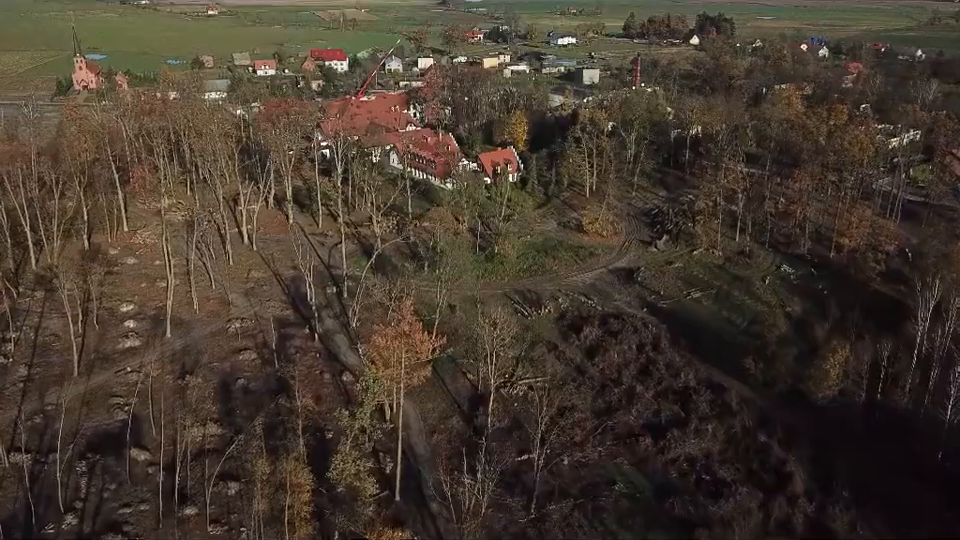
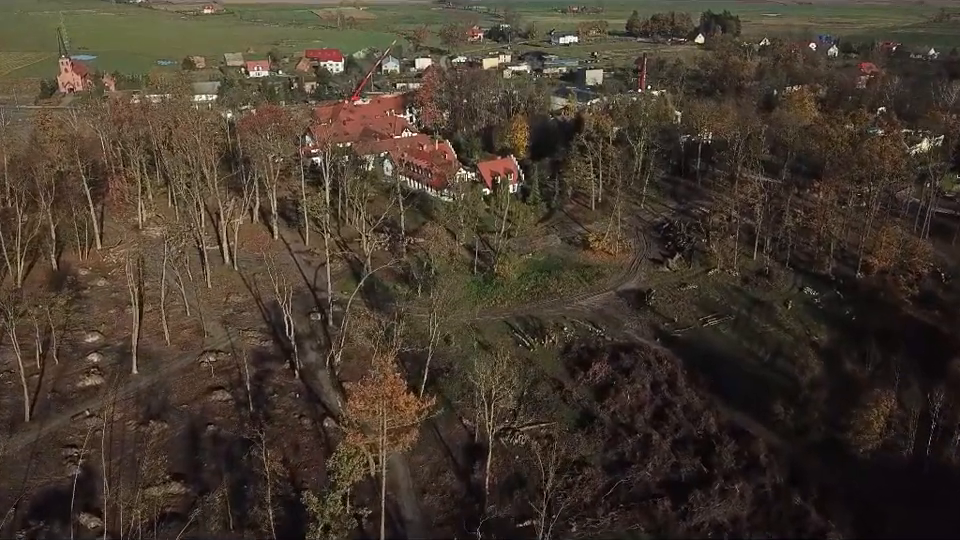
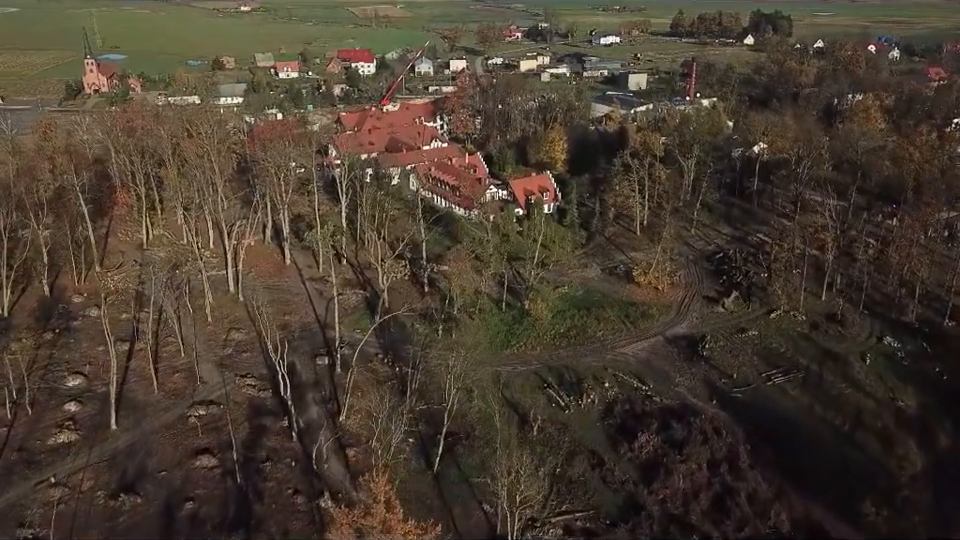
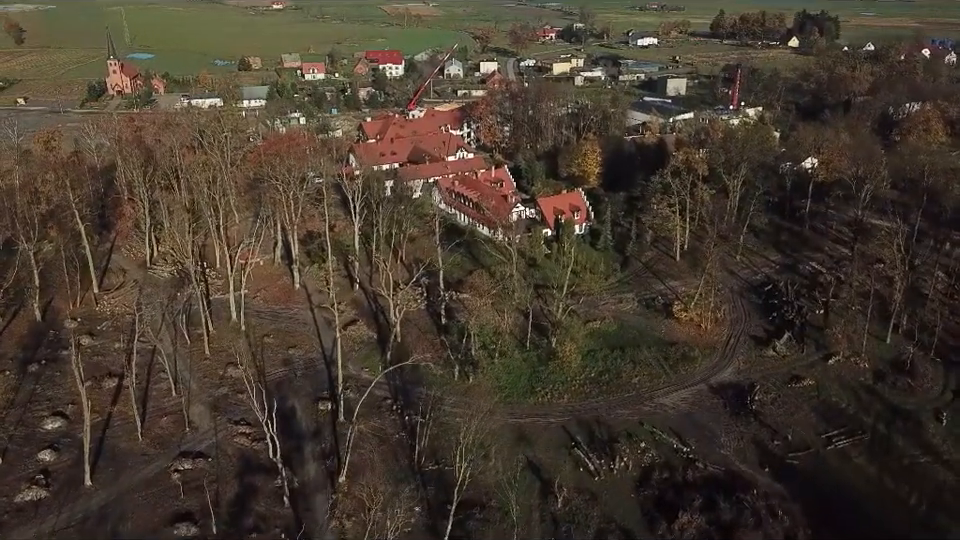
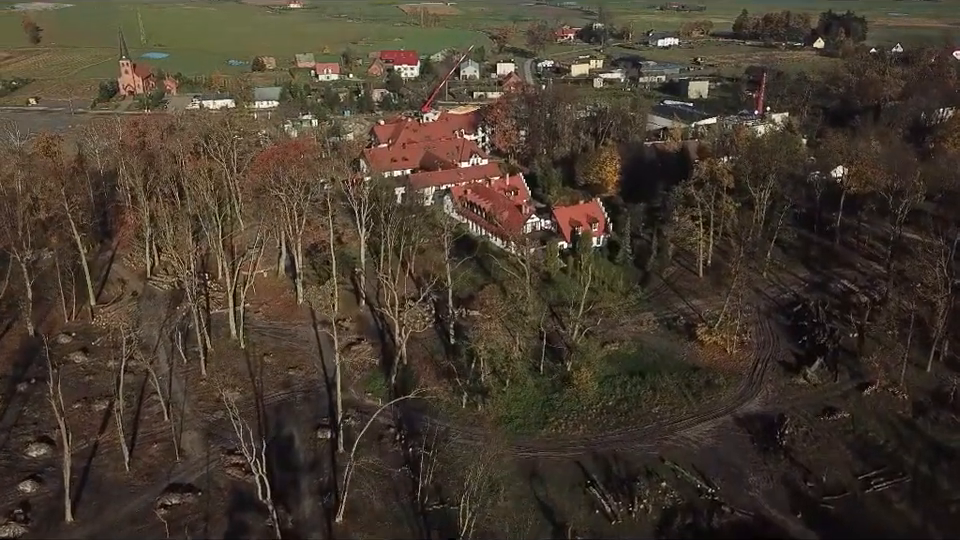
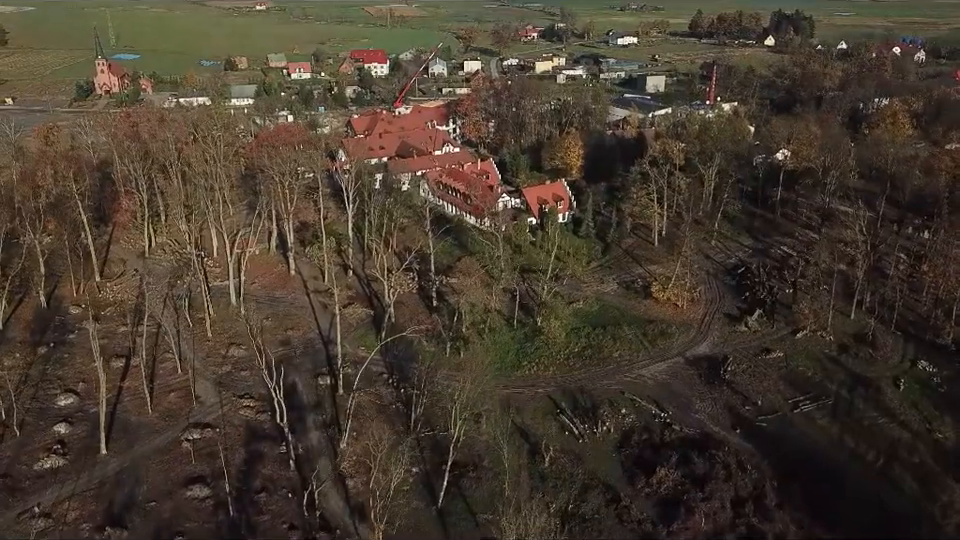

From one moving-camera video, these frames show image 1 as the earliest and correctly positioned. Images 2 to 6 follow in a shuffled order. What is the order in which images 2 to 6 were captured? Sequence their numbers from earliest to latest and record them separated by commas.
2, 3, 6, 4, 5
